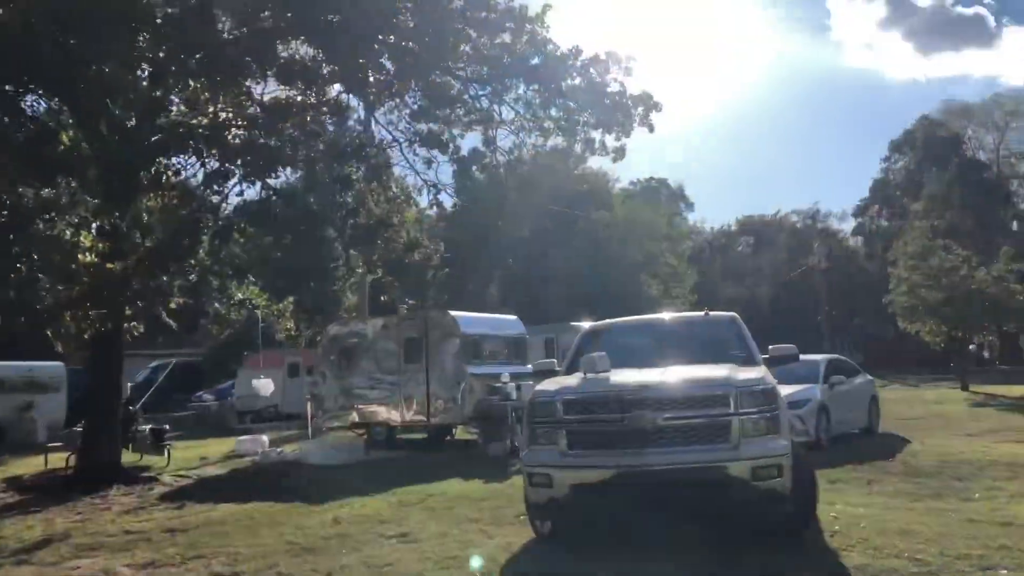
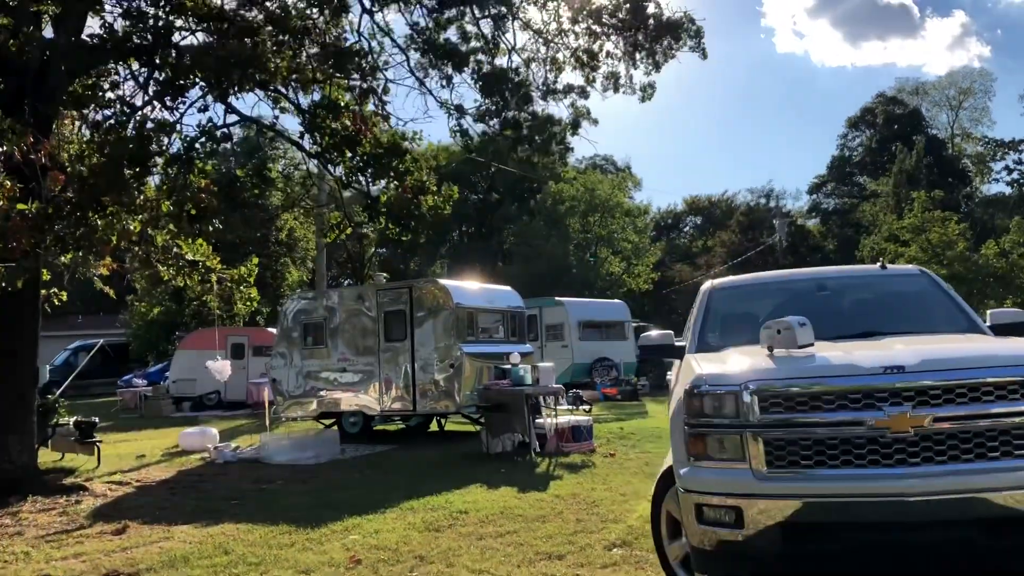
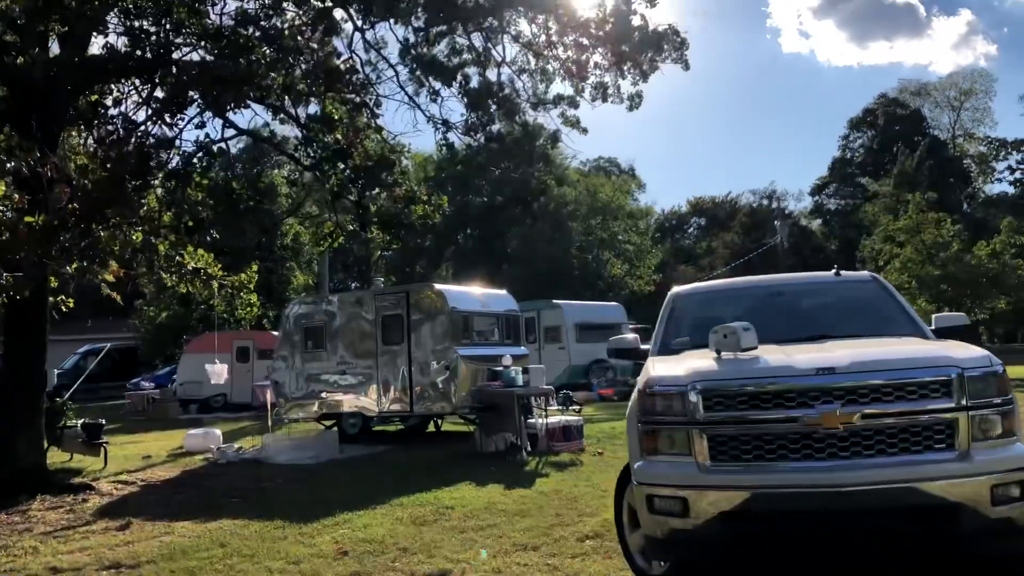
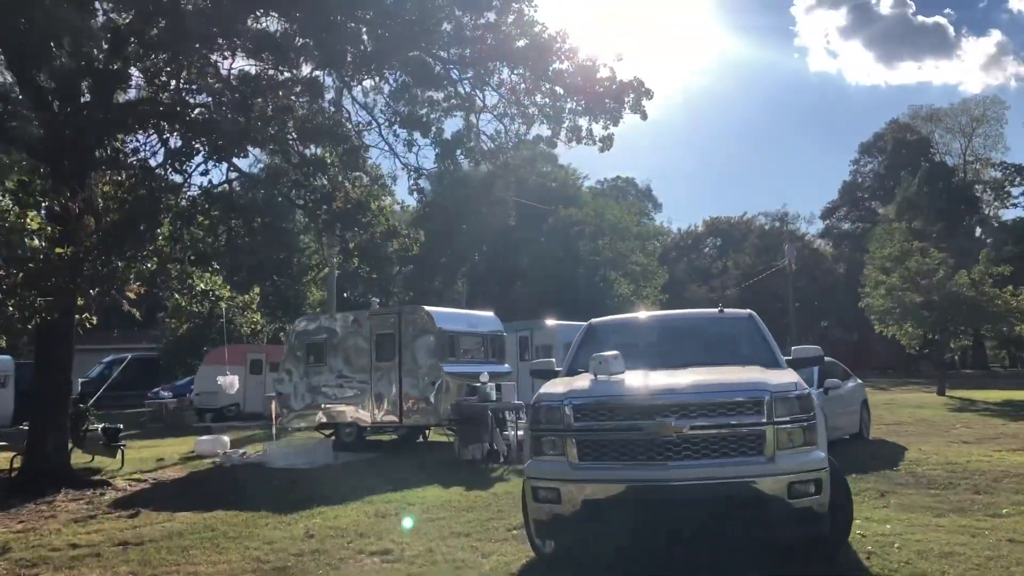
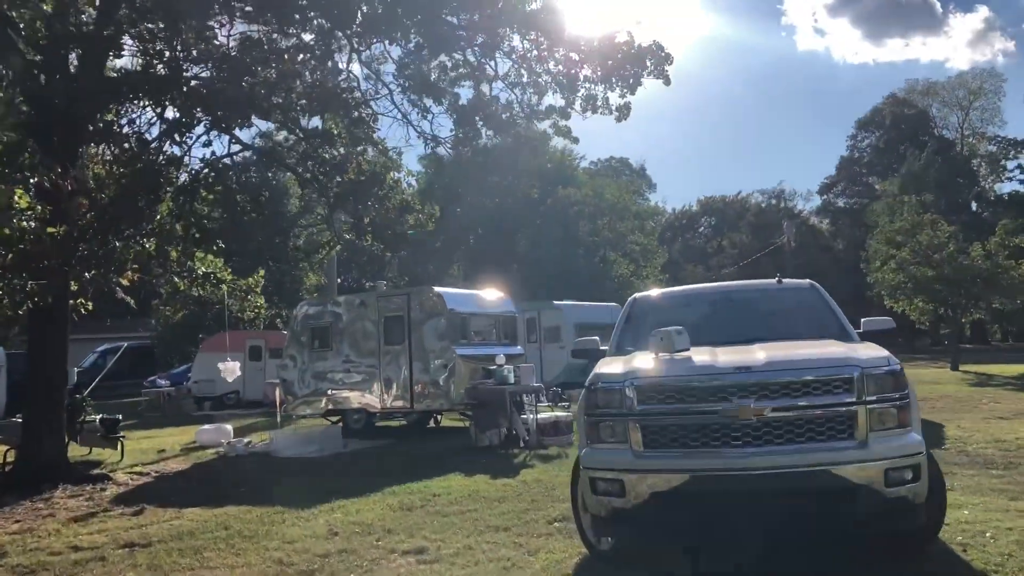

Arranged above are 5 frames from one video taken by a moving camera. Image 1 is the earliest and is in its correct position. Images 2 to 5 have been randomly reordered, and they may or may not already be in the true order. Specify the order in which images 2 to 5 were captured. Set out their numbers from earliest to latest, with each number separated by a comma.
4, 5, 3, 2
